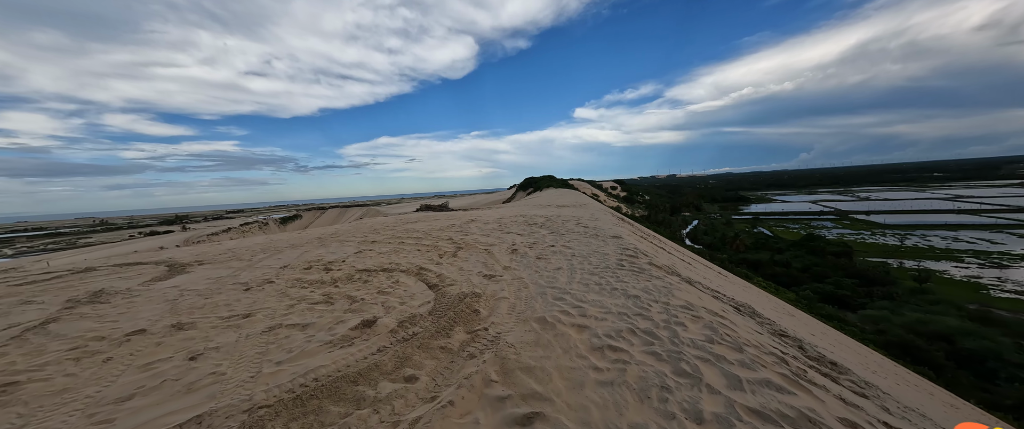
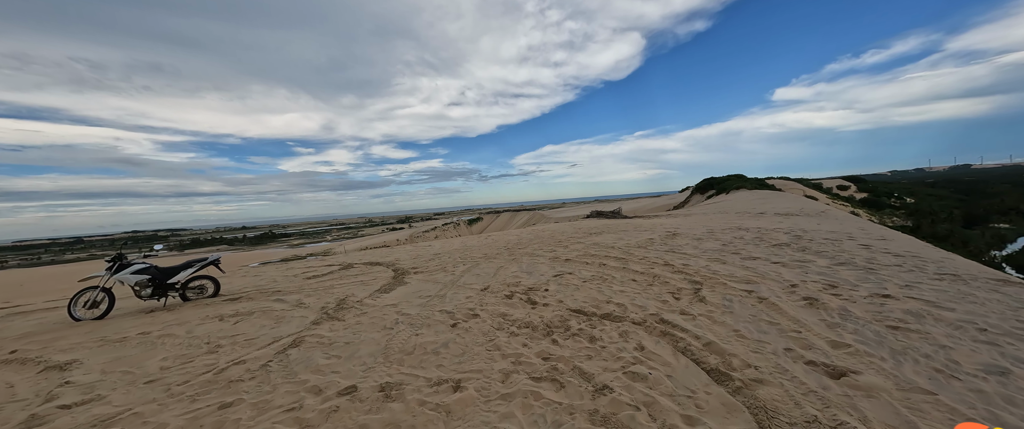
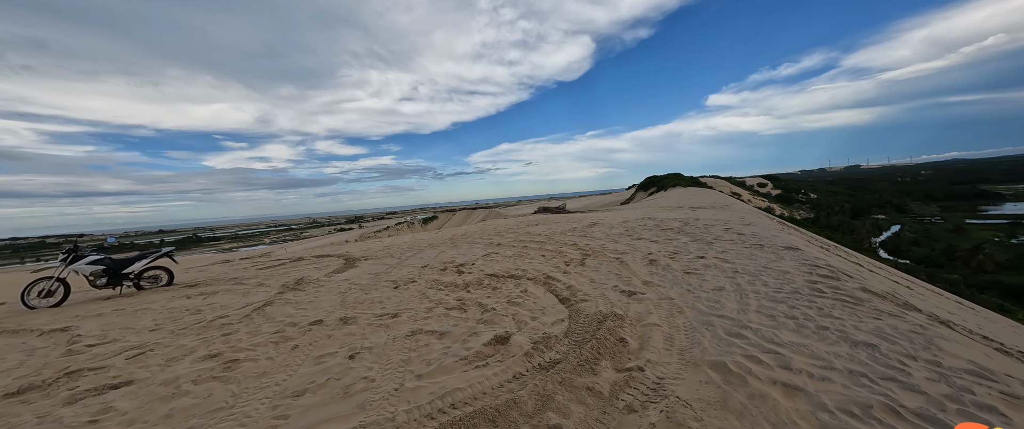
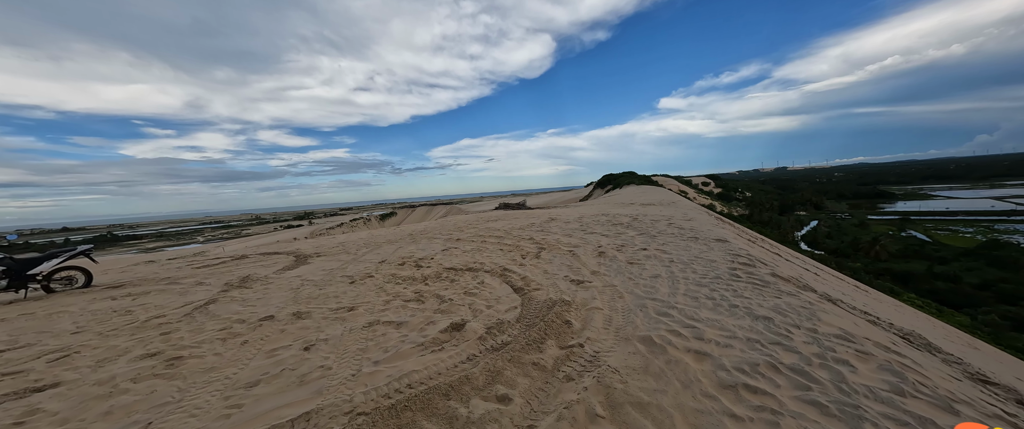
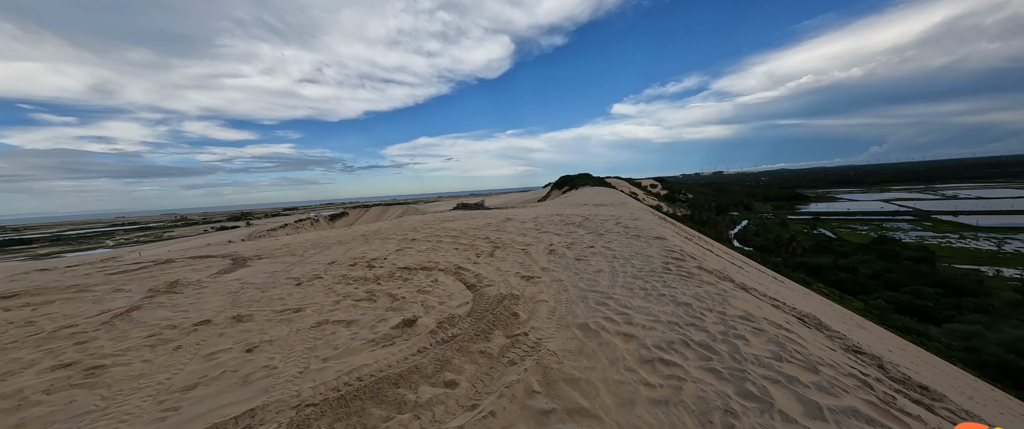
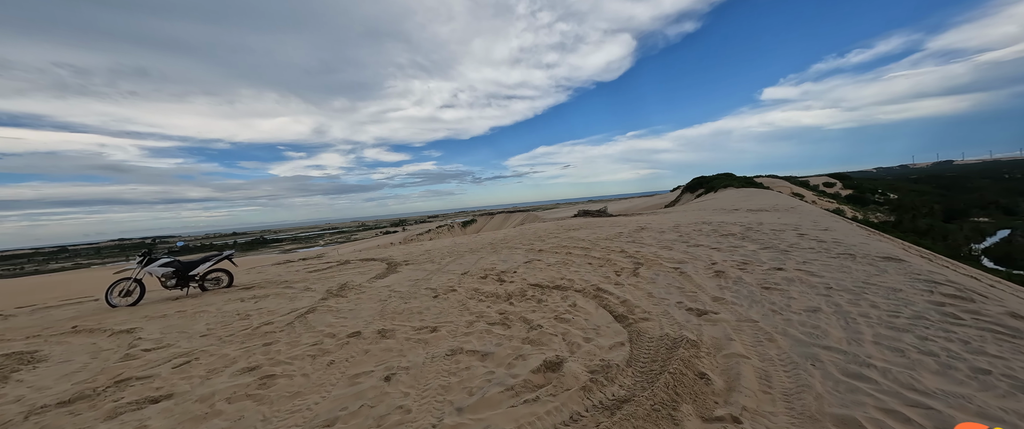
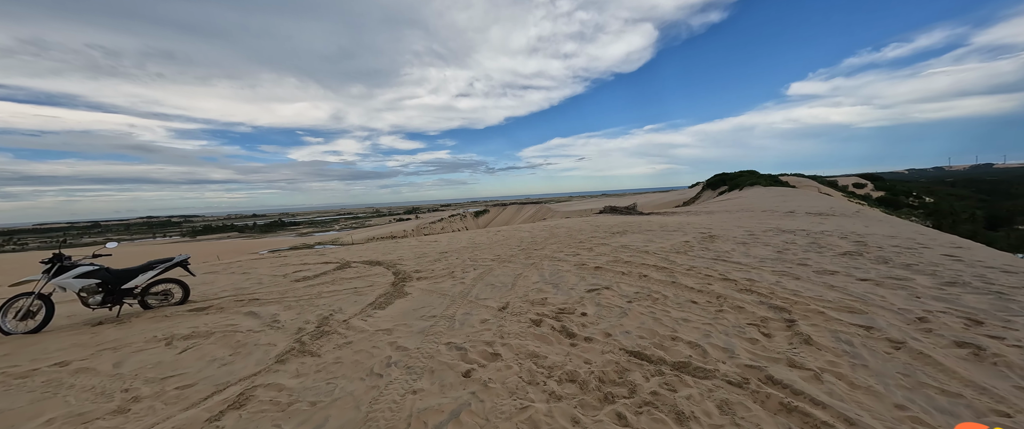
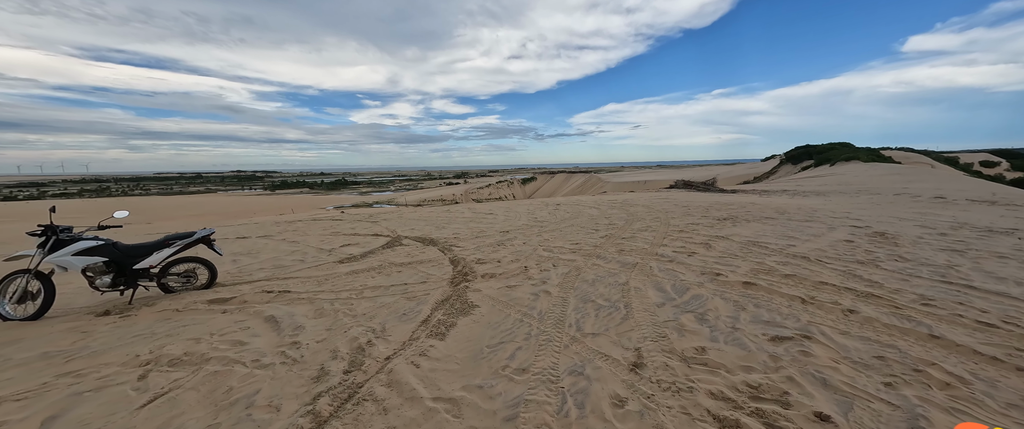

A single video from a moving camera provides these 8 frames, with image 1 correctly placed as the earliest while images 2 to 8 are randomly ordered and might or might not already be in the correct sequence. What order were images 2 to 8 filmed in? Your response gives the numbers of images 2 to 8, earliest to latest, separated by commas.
5, 4, 3, 6, 2, 7, 8
